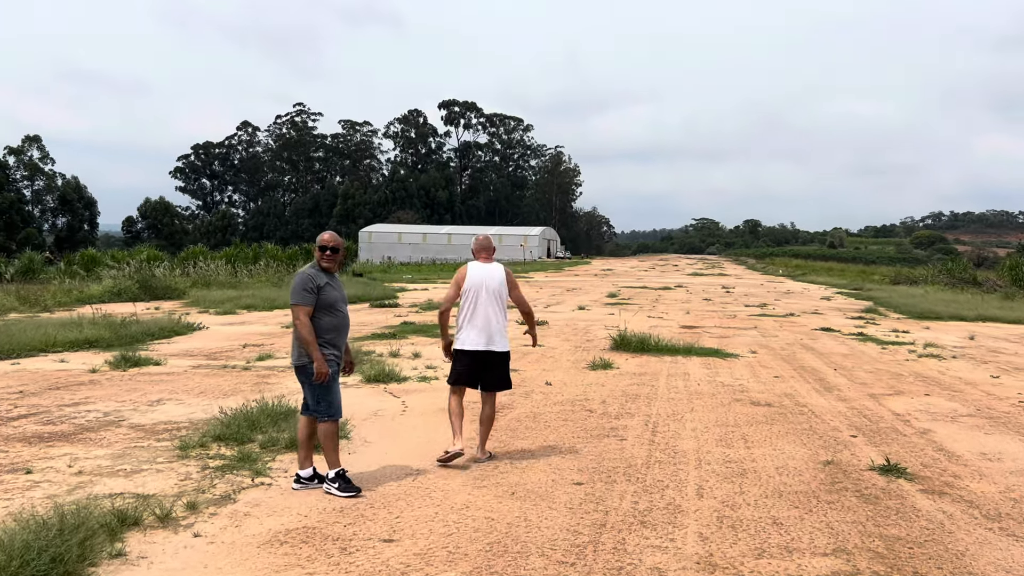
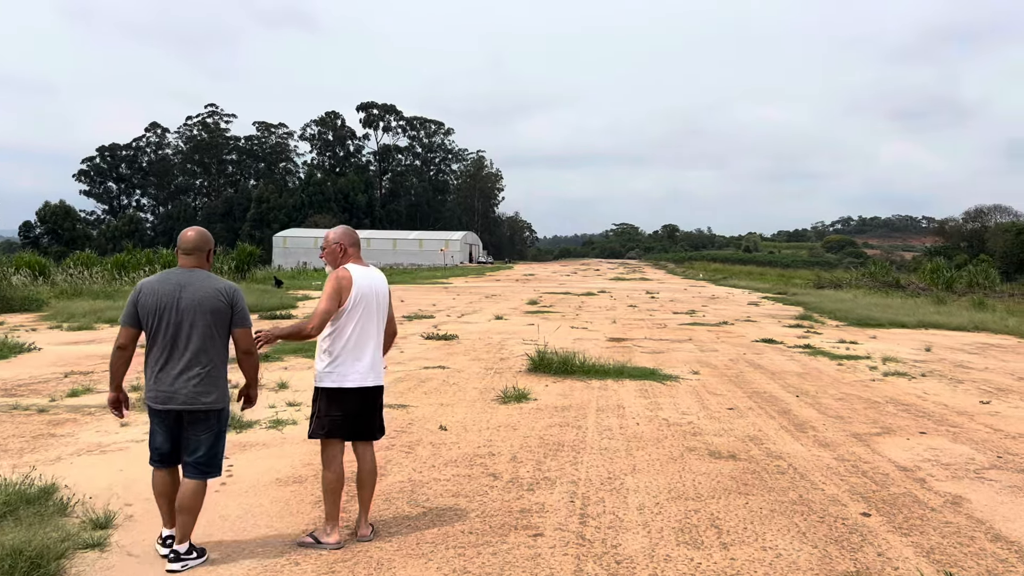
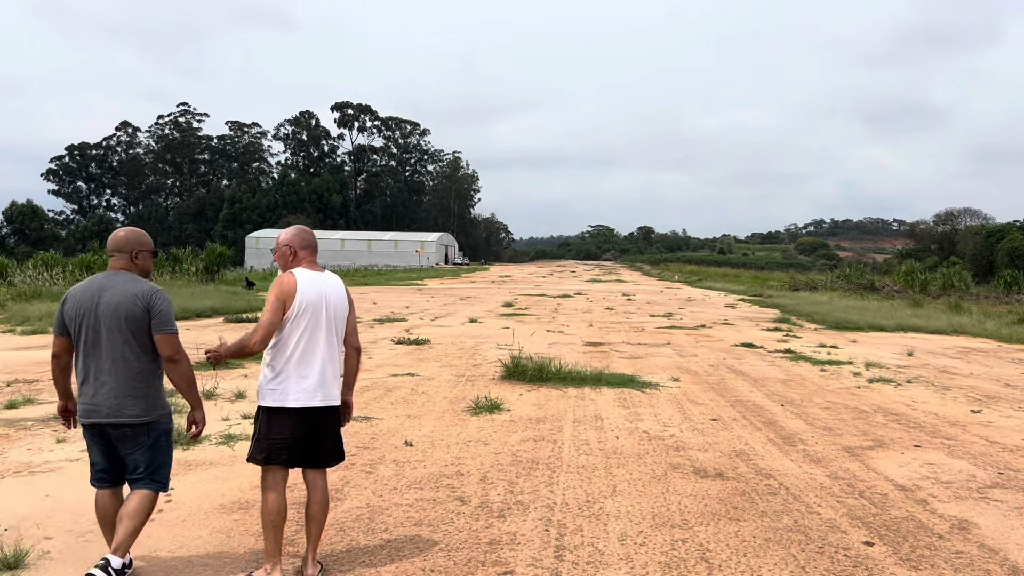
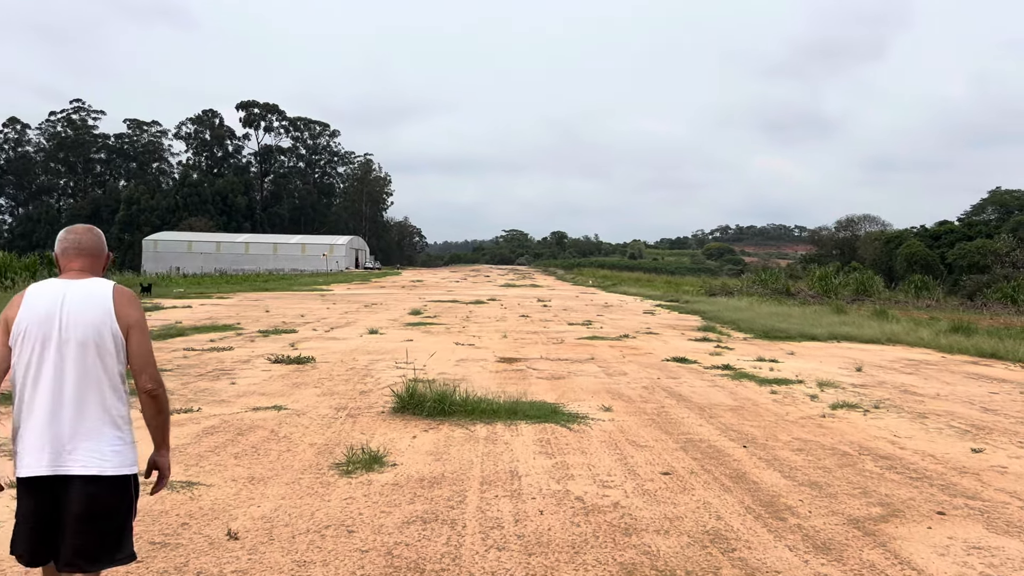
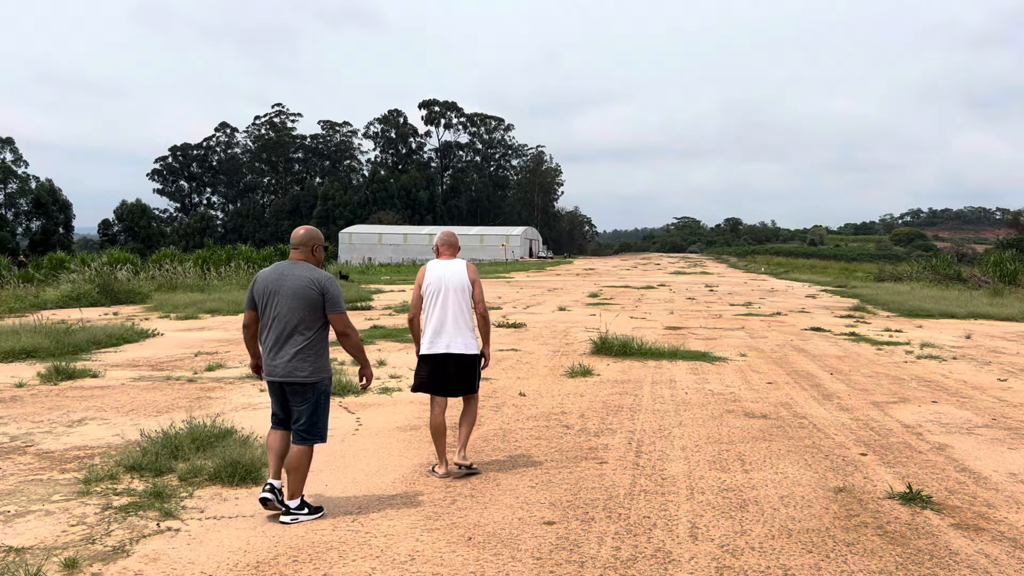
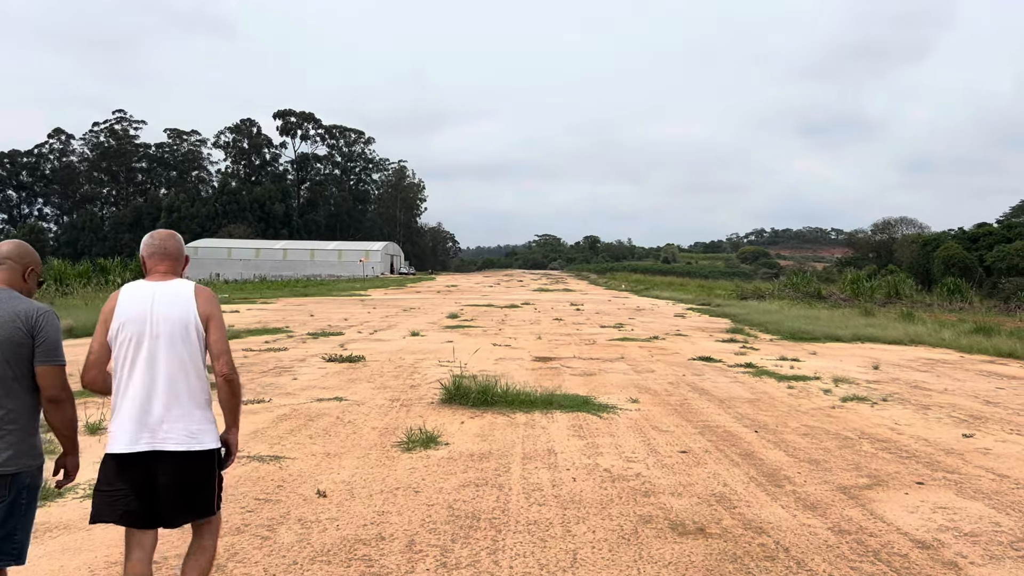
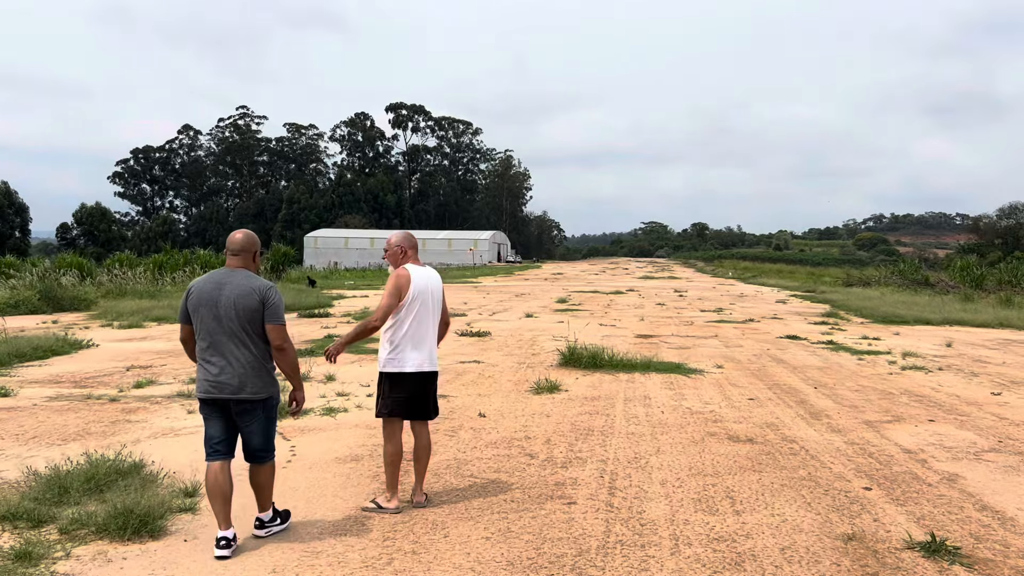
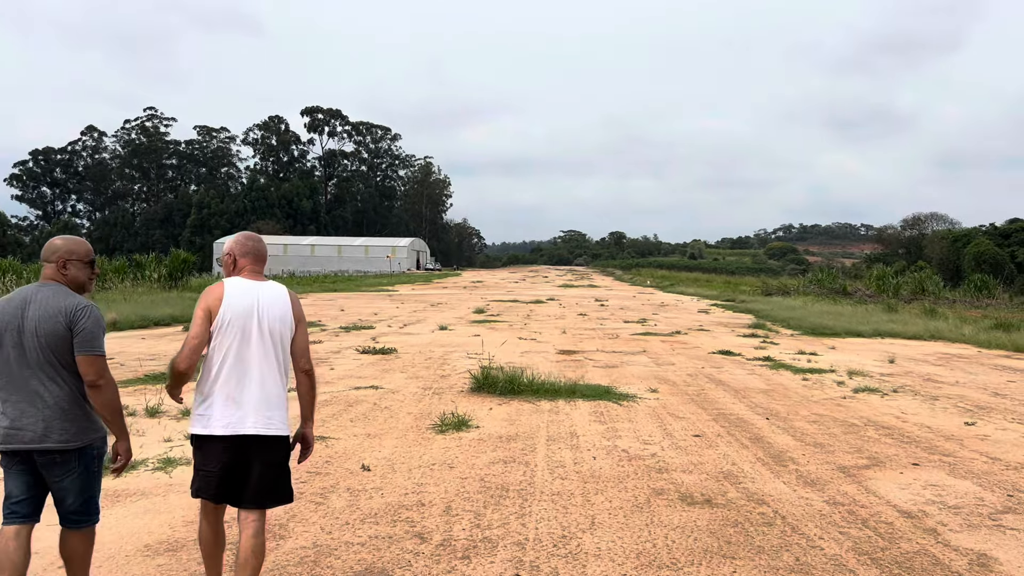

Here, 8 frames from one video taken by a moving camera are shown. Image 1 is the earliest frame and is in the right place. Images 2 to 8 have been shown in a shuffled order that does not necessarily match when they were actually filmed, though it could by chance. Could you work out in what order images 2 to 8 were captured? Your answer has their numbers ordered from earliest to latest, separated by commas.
5, 7, 2, 3, 8, 6, 4
